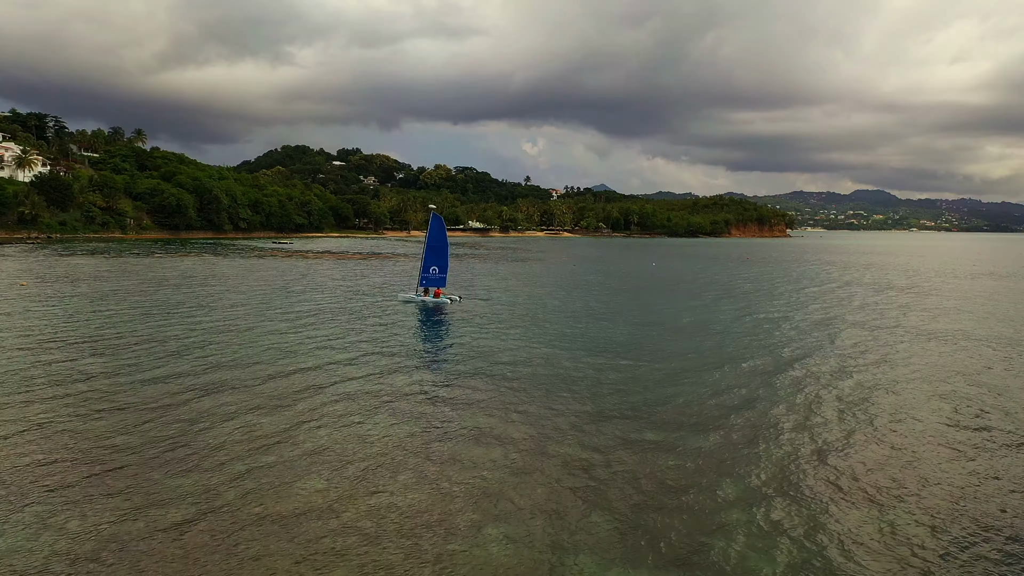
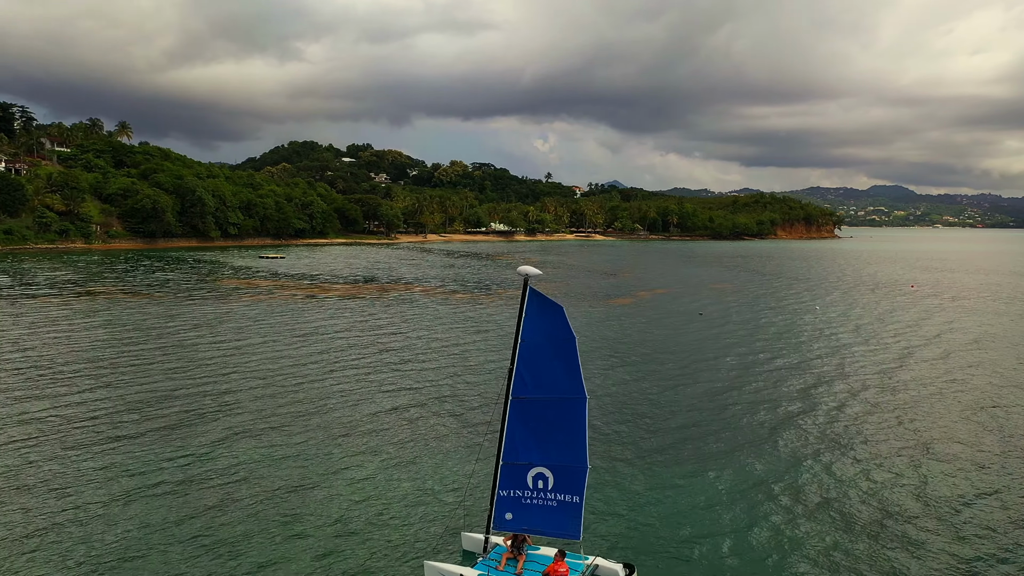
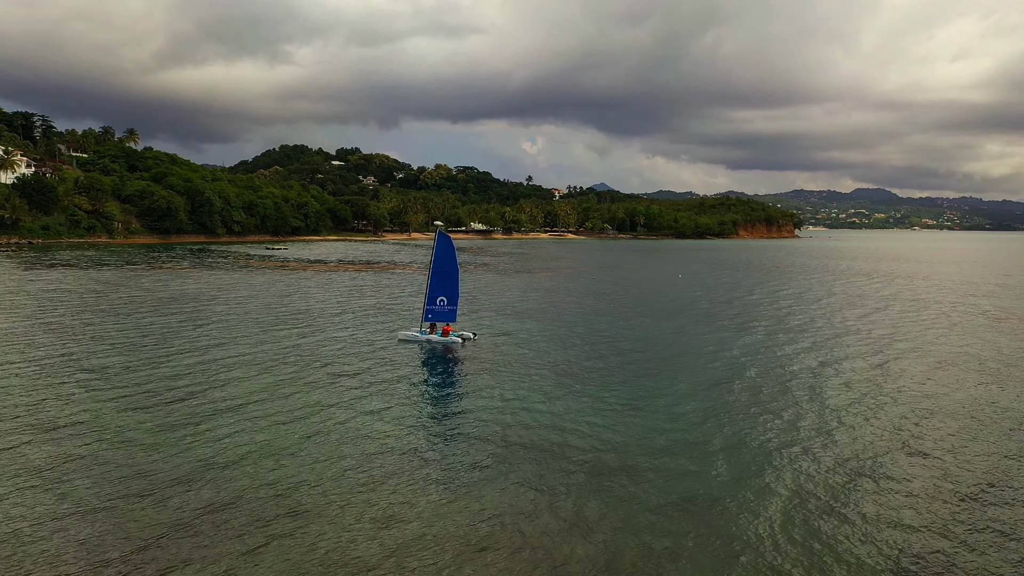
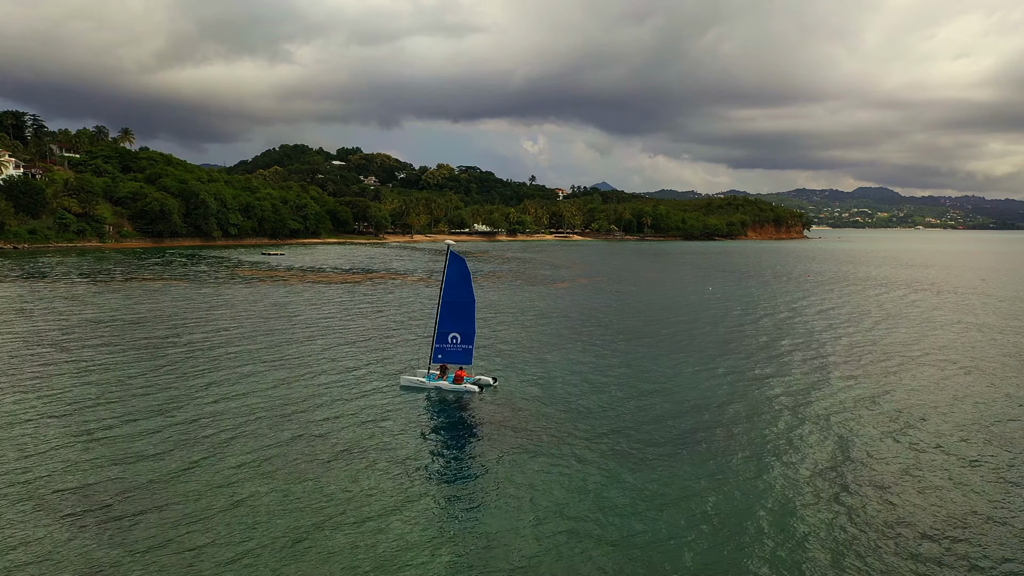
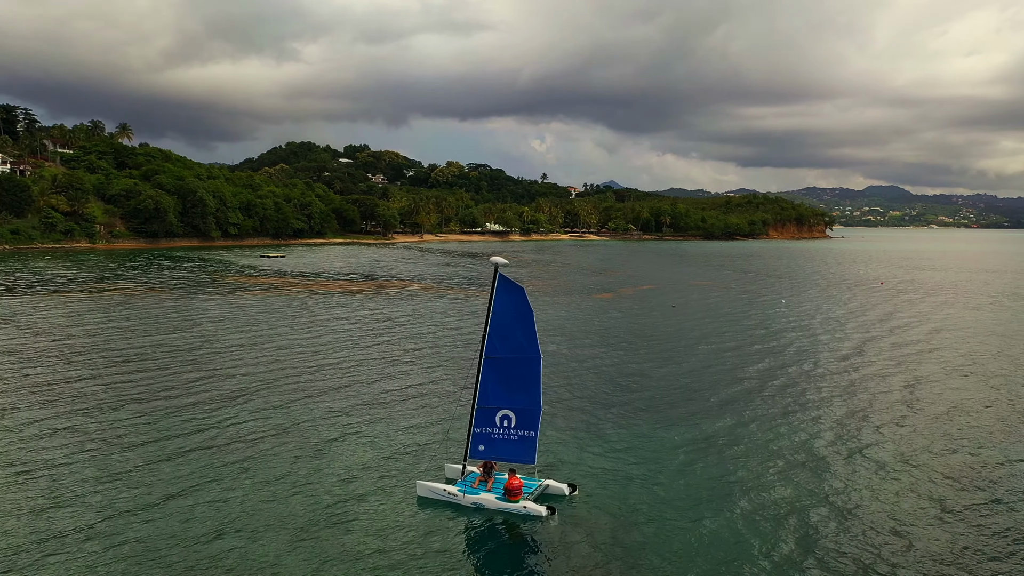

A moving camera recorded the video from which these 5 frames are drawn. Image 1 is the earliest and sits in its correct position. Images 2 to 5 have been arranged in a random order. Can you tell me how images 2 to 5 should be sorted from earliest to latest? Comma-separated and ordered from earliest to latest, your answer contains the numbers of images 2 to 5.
3, 4, 5, 2
